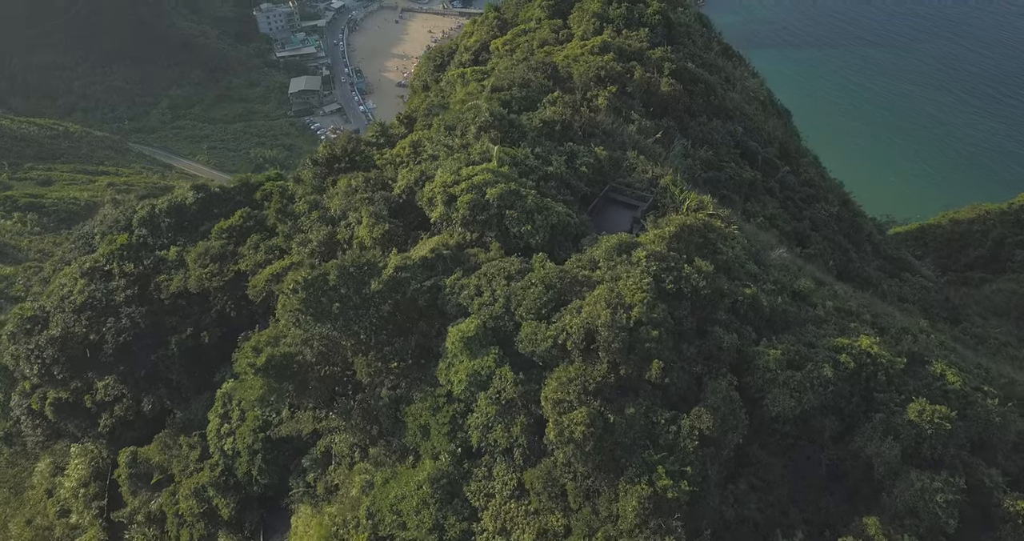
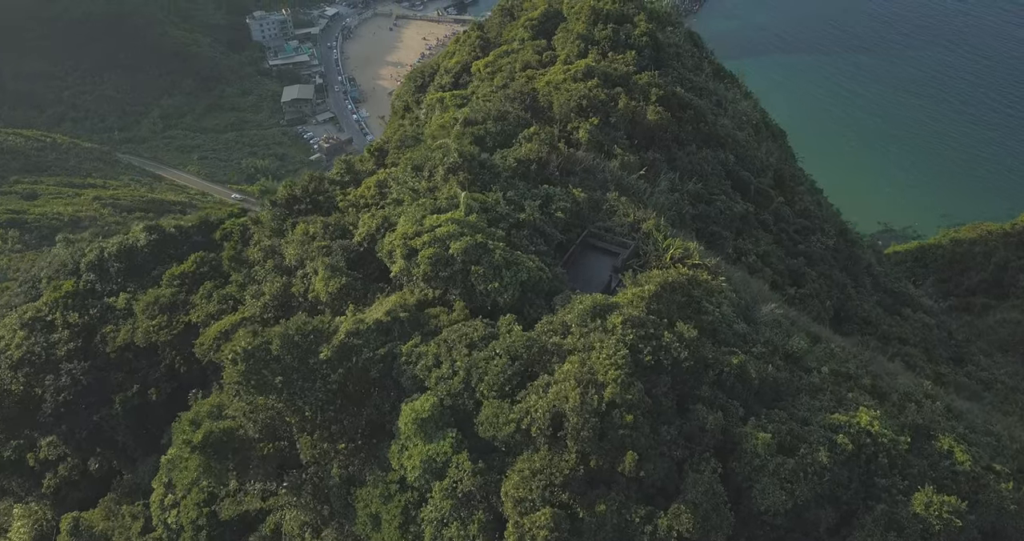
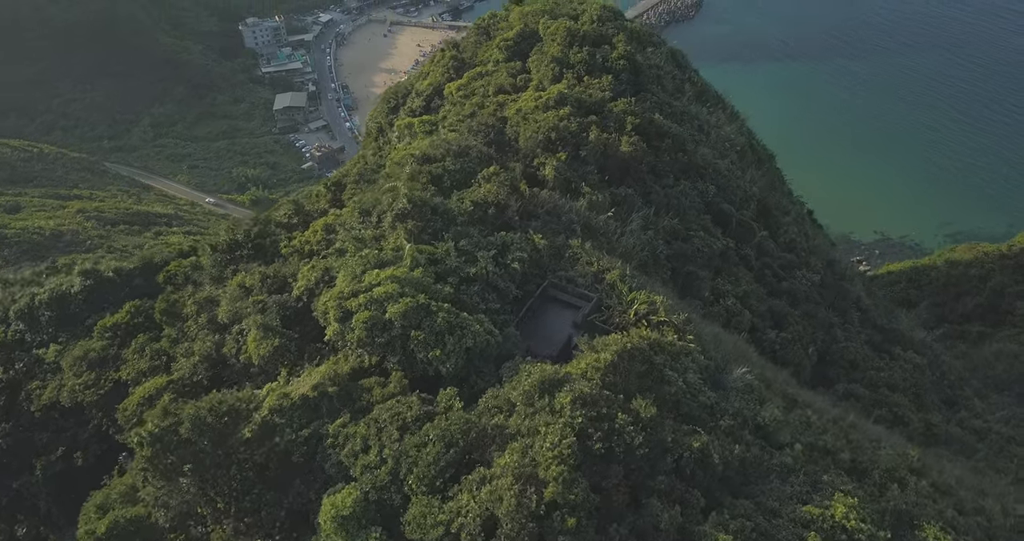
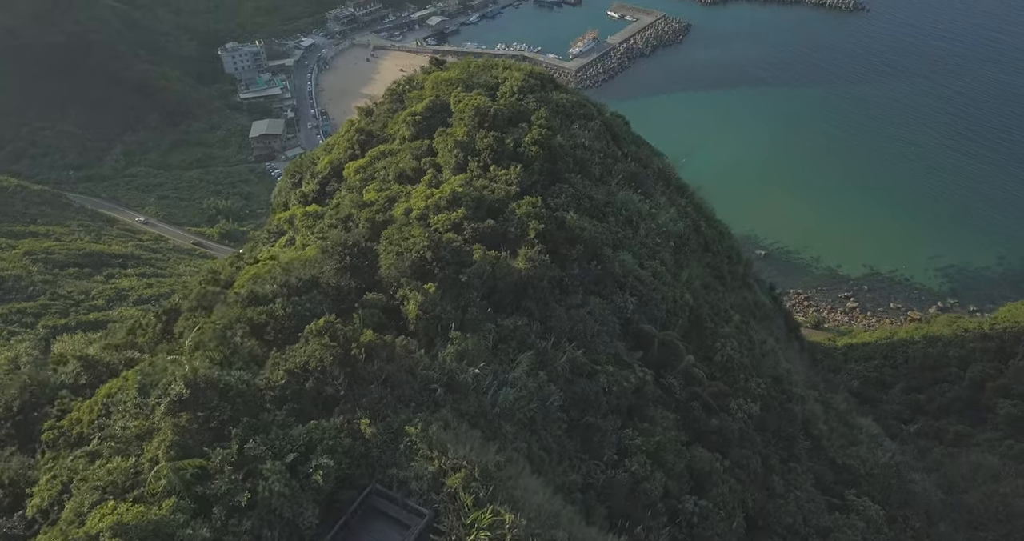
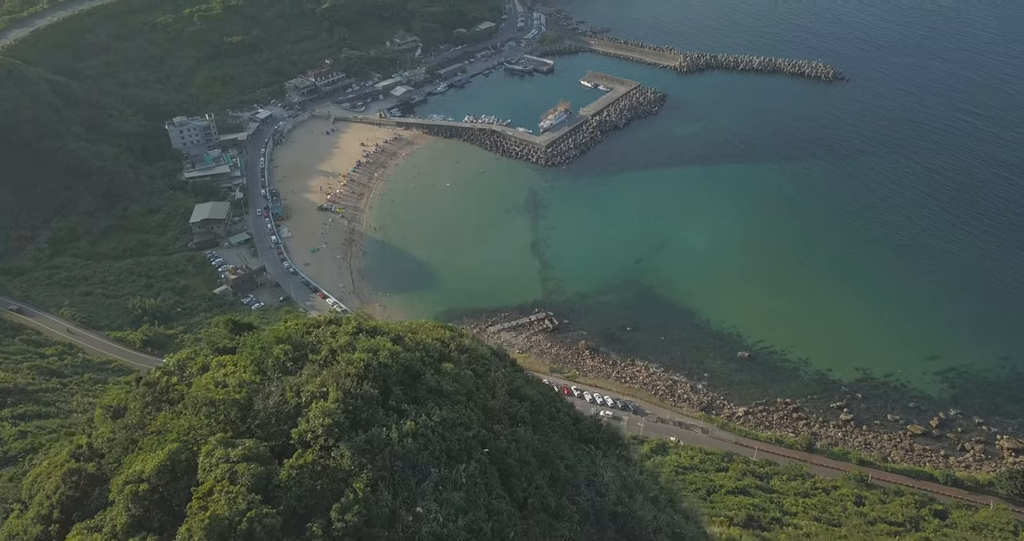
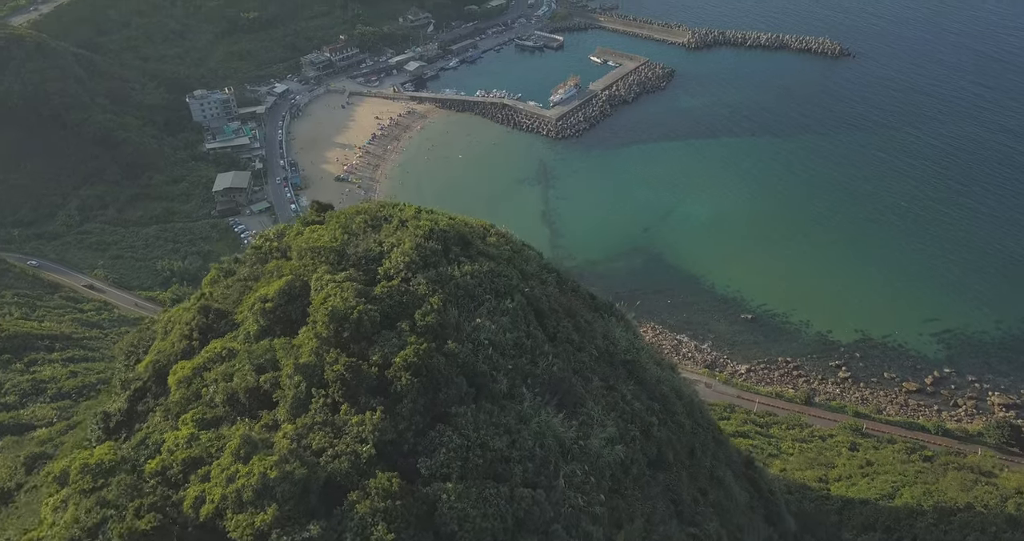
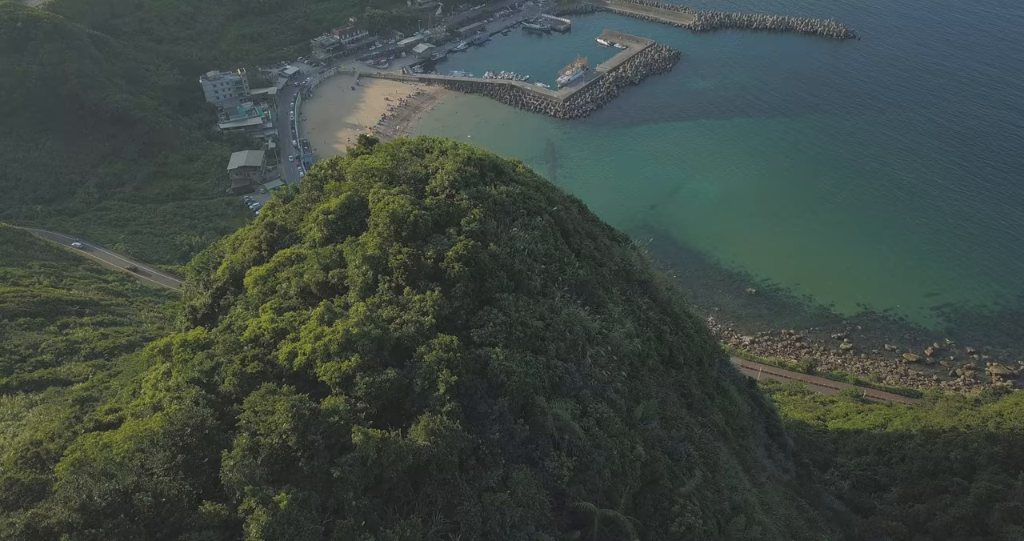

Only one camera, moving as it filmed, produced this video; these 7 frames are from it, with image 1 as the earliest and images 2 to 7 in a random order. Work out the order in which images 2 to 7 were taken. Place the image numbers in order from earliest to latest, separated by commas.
2, 3, 4, 7, 6, 5
